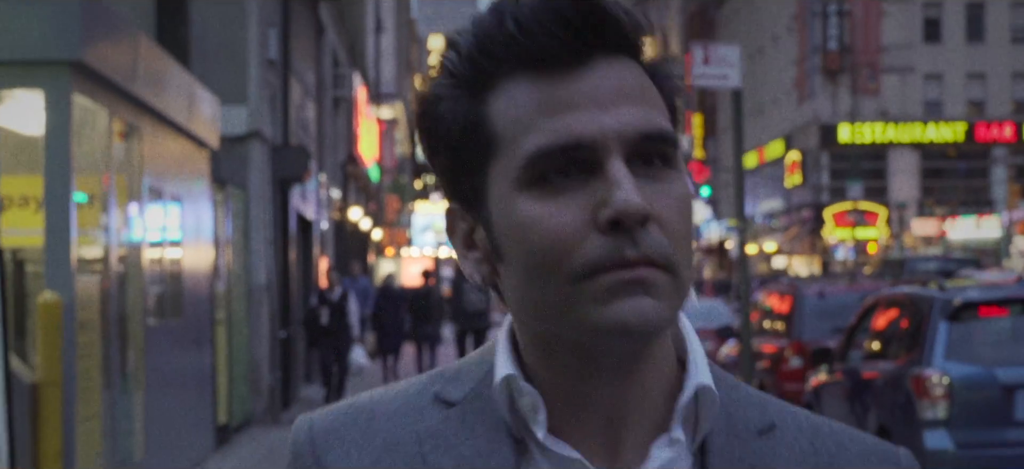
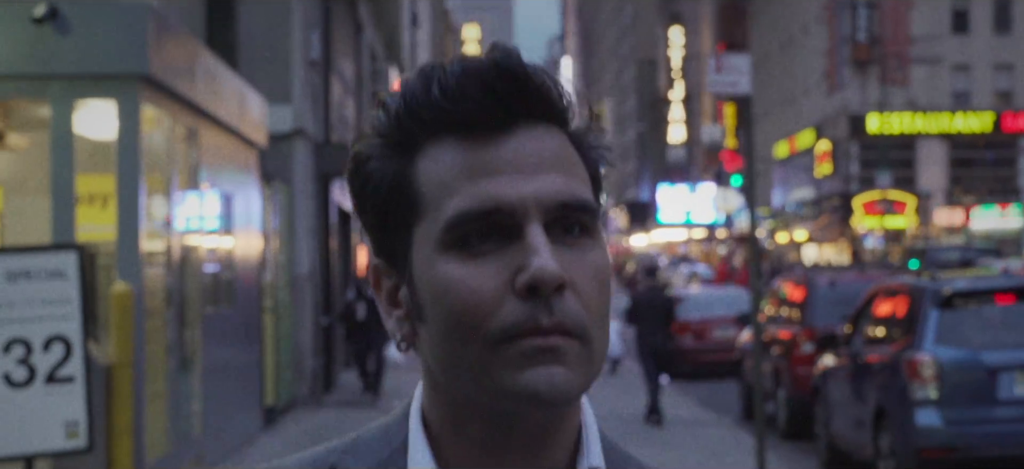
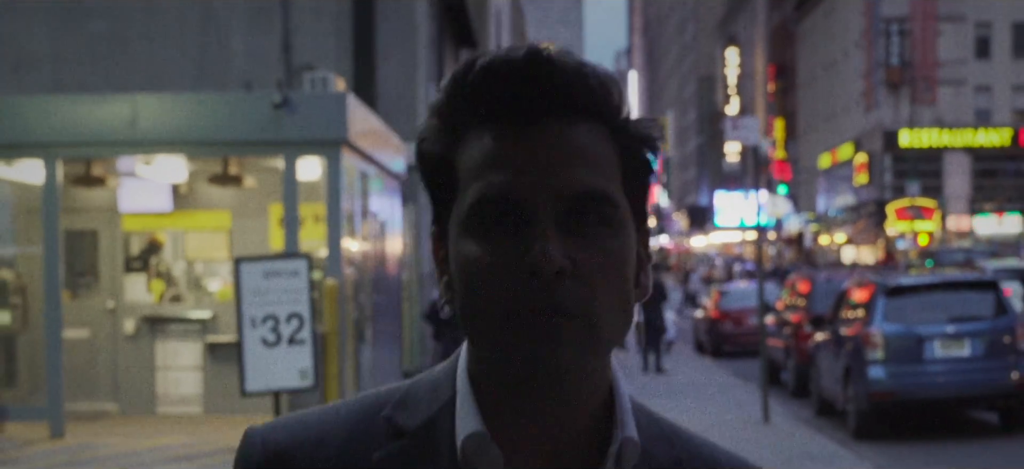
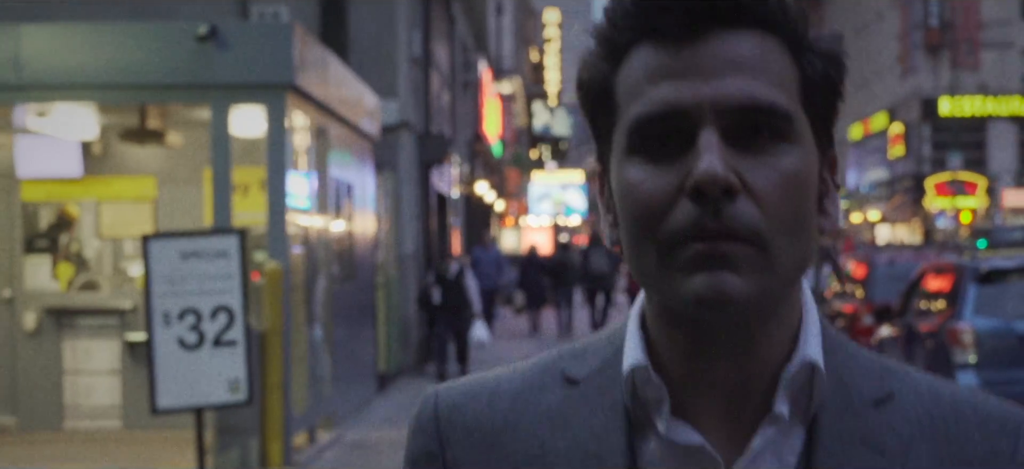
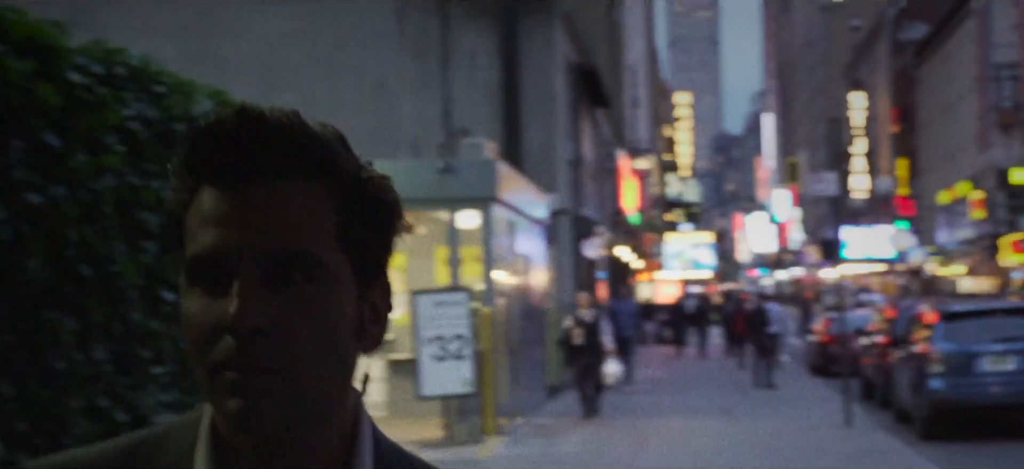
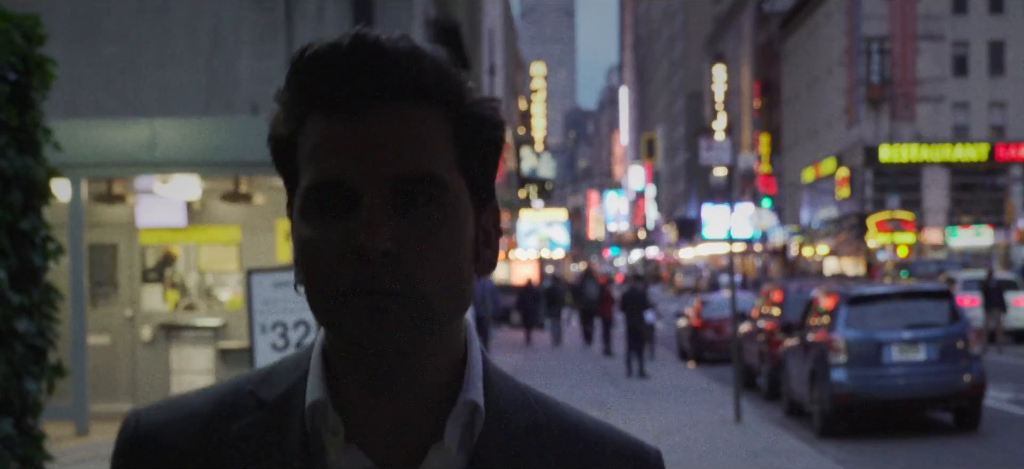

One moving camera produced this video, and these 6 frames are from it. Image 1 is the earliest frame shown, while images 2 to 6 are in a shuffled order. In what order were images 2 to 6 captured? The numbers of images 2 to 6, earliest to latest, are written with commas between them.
2, 4, 3, 6, 5
